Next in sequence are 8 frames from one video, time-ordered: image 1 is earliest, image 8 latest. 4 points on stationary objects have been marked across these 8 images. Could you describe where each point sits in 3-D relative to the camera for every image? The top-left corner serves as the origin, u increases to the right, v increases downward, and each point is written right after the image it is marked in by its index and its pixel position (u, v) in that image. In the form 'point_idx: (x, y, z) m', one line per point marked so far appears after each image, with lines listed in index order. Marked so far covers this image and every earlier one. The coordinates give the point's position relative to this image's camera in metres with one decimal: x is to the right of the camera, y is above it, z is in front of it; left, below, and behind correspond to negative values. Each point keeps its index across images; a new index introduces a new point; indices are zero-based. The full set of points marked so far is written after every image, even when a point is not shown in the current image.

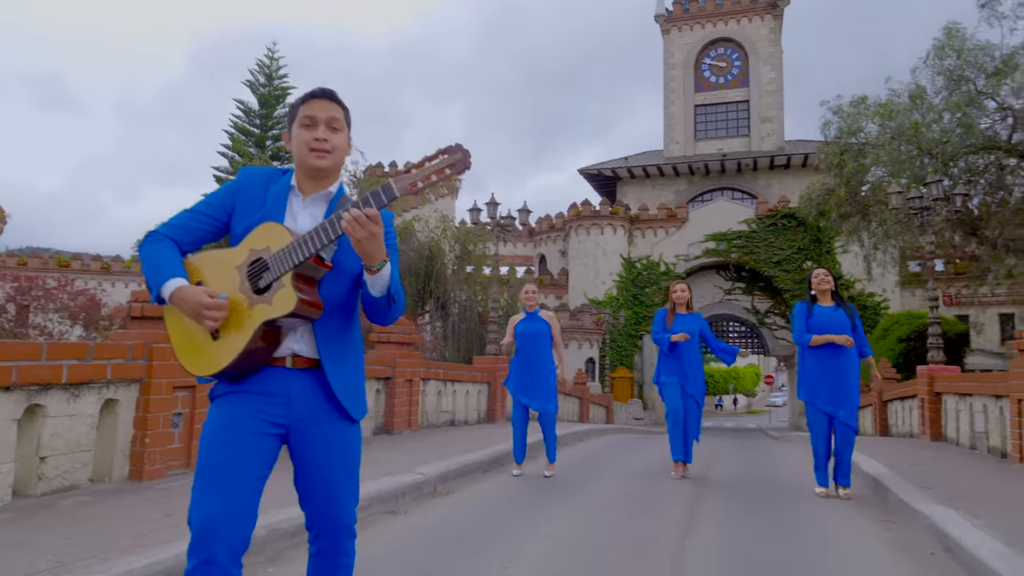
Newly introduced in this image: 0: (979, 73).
0: (+11.4, +5.3, +20.0) m
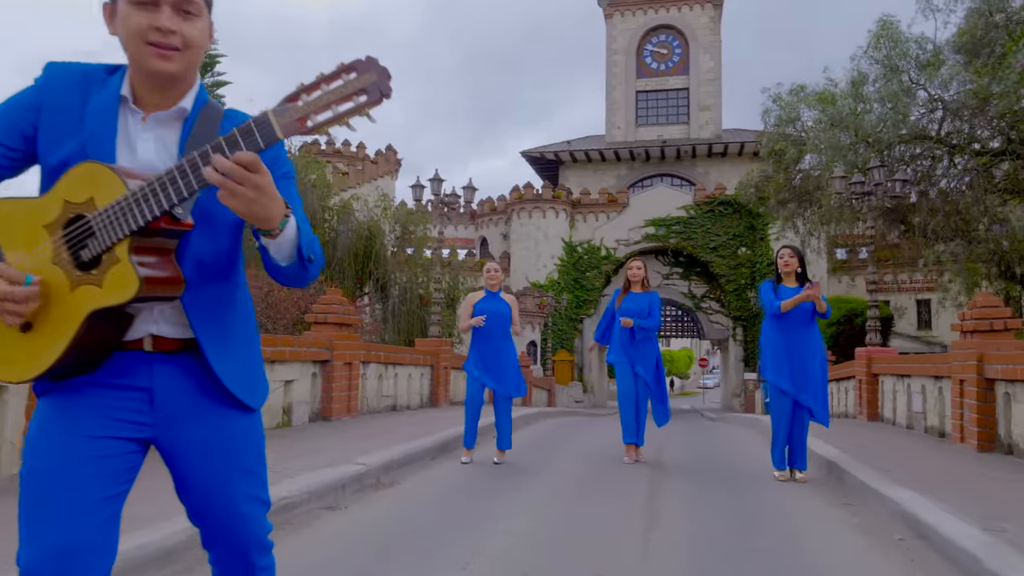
0: (+10.0, +5.6, +20.5) m
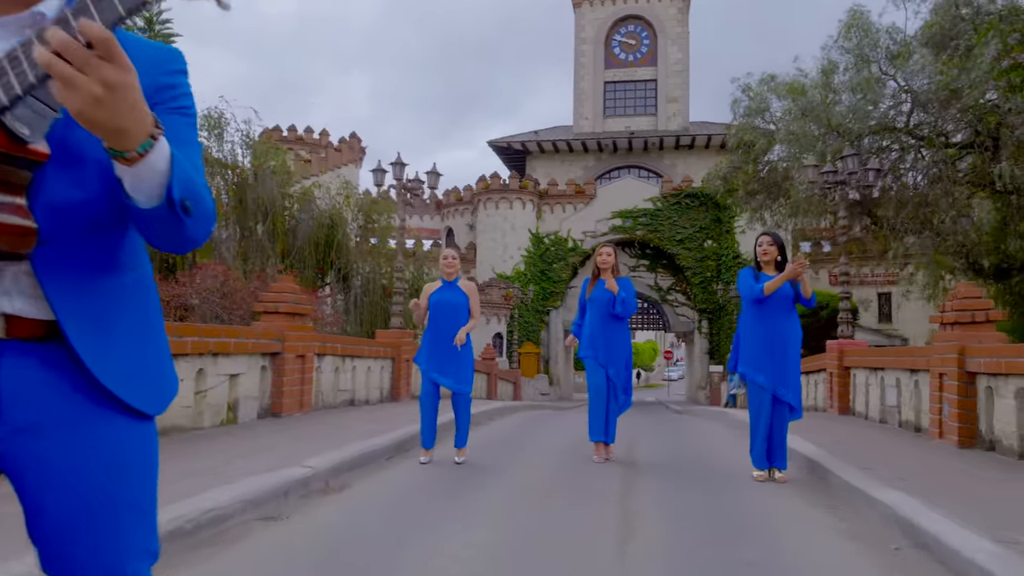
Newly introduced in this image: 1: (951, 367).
0: (+9.2, +5.8, +20.3) m
1: (+4.3, -0.8, +8.0) m
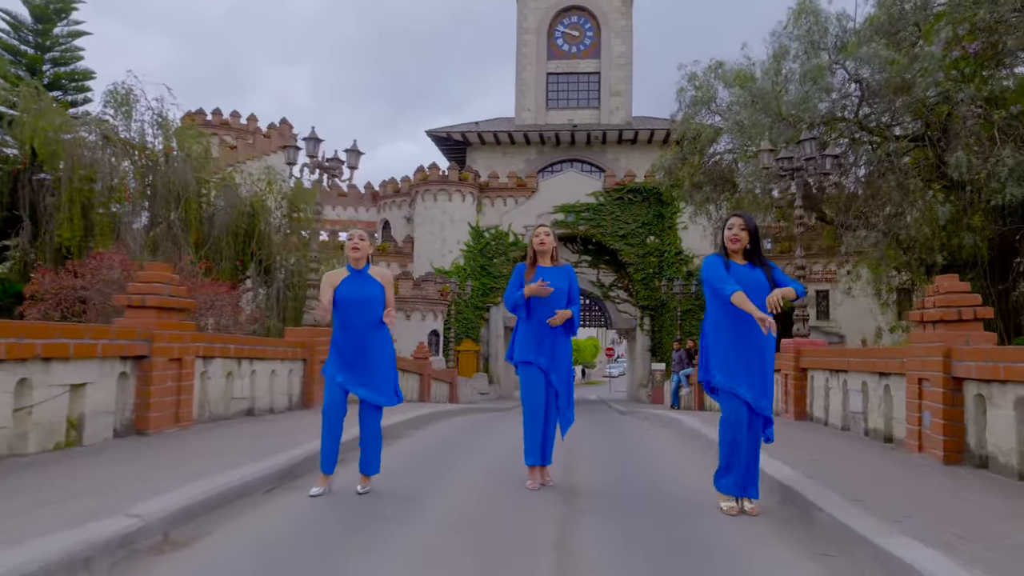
0: (+7.7, +5.8, +19.7) m
1: (+3.7, -0.7, +7.1) m
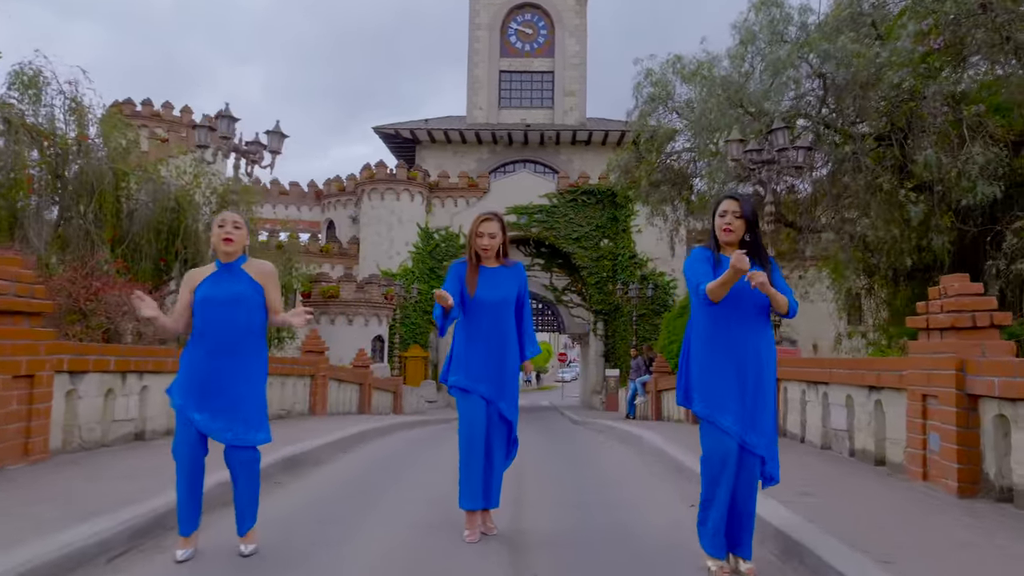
0: (+6.5, +5.8, +18.9) m
1: (+3.2, -0.7, +6.1) m
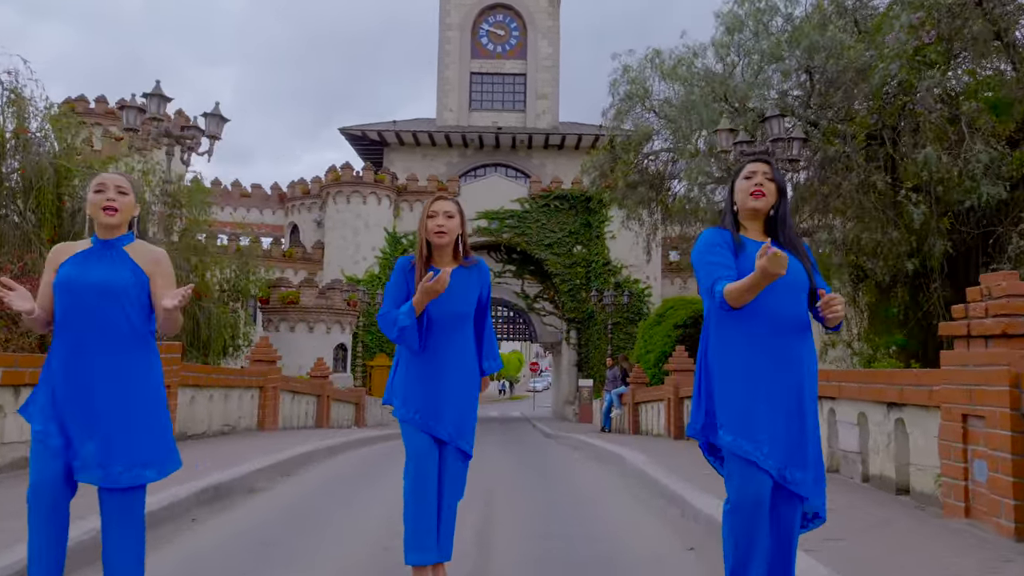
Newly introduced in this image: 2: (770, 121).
0: (+5.9, +5.6, +18.1) m
1: (+3.0, -0.7, +5.1) m
2: (+4.3, +2.9, +14.0) m
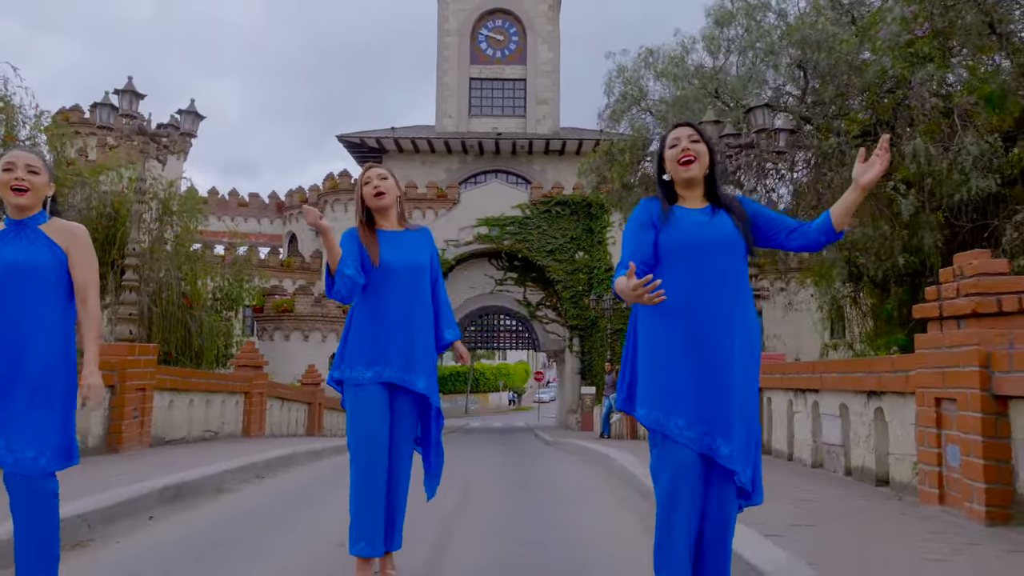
0: (+5.6, +5.6, +17.9) m
1: (+2.7, -0.6, +4.9) m
2: (+4.1, +2.9, +13.8) m
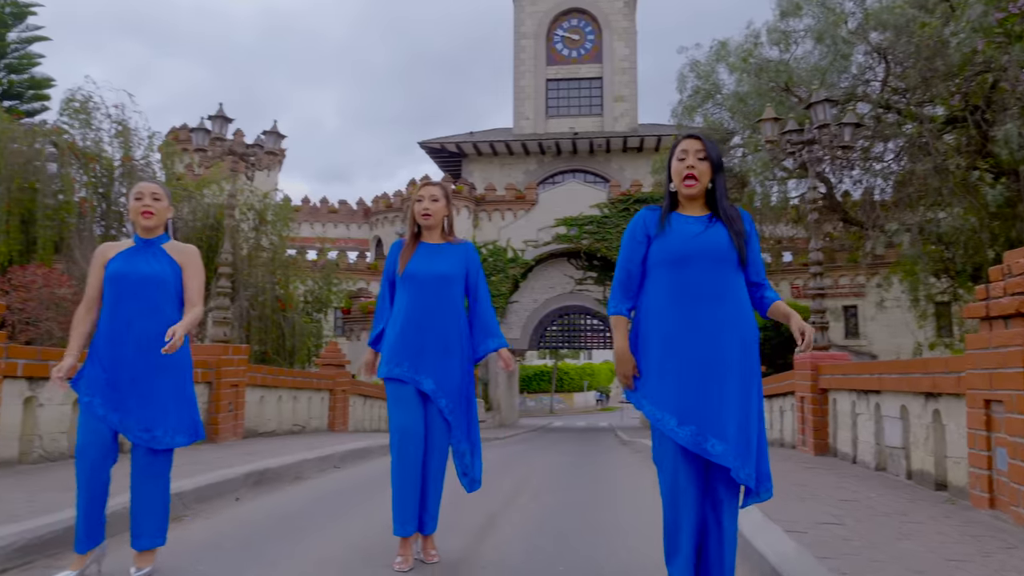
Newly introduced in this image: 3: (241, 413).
0: (+7.1, +5.7, +17.4) m
1: (+2.9, -0.6, +4.8) m
2: (+5.2, +3.0, +13.5) m
3: (-3.6, -1.7, +10.6) m
